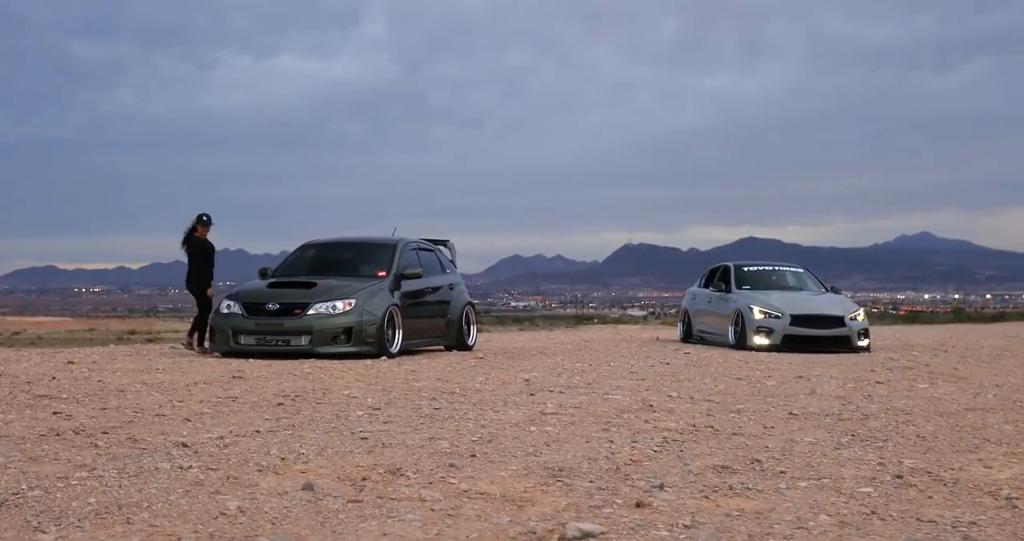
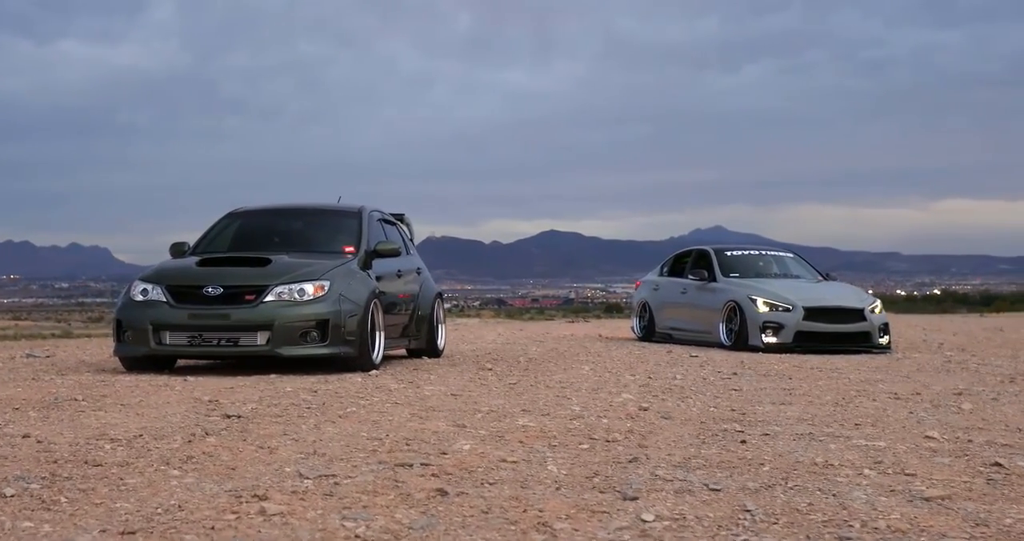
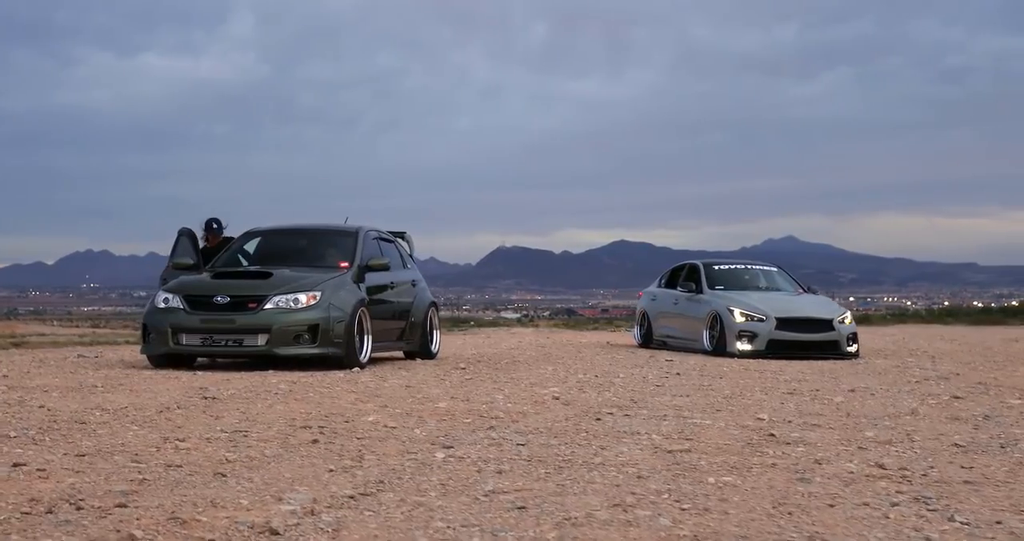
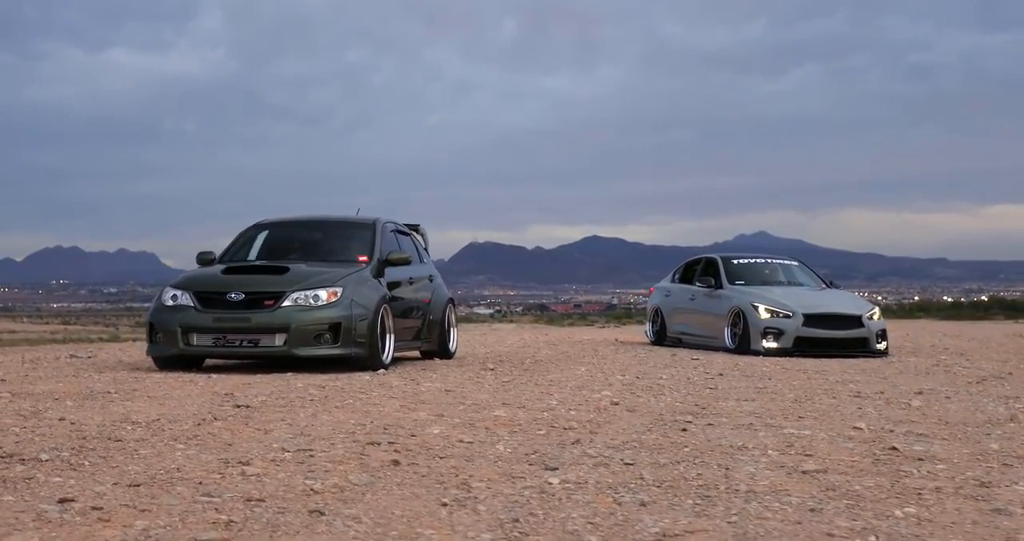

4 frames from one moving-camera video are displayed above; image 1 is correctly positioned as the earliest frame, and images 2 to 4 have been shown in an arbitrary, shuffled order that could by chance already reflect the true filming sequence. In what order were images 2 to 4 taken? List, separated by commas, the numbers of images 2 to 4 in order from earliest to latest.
3, 4, 2
